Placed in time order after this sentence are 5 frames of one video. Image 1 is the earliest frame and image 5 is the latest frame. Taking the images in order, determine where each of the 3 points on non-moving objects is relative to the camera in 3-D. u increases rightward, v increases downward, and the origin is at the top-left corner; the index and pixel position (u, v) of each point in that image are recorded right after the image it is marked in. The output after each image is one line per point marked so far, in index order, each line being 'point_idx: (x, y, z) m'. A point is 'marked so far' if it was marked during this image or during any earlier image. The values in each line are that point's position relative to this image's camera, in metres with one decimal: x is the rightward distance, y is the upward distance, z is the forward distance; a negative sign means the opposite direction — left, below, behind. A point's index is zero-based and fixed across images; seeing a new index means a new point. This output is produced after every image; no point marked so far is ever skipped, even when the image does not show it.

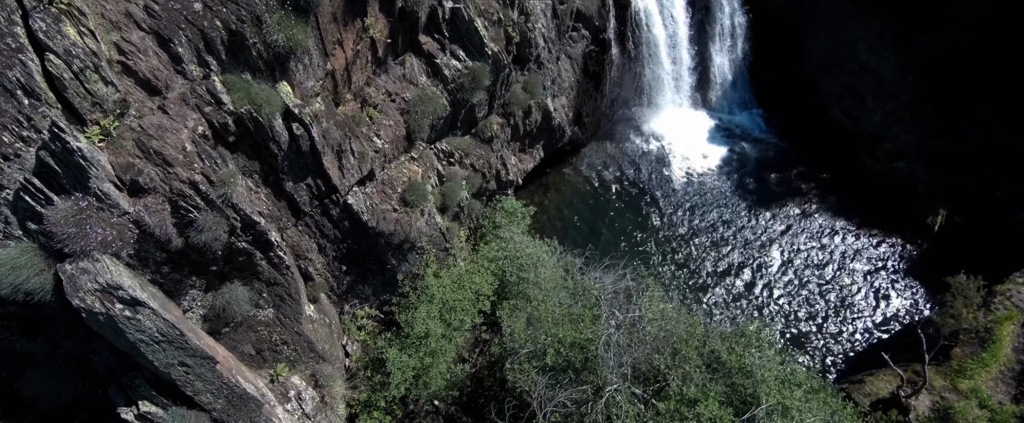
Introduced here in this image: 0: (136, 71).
0: (-5.9, +2.1, +8.0) m
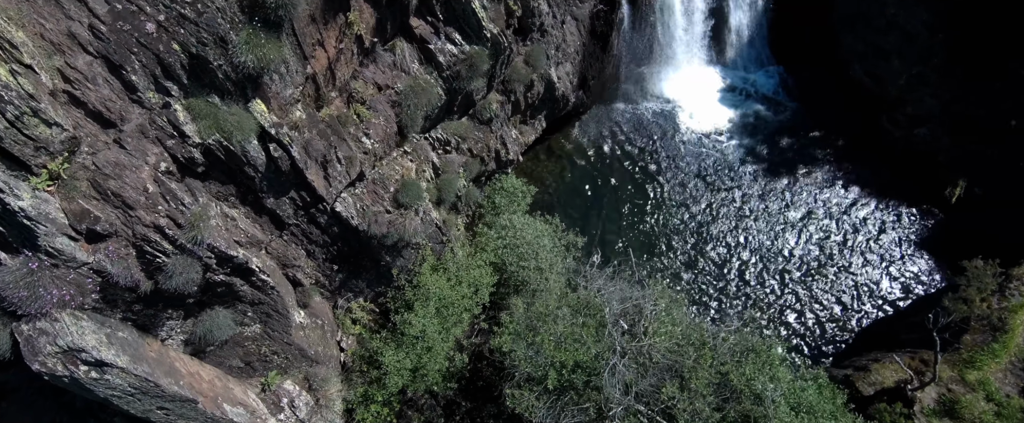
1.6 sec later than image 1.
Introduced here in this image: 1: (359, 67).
0: (-5.9, +1.4, +7.1) m
1: (-3.5, +3.3, +11.6) m
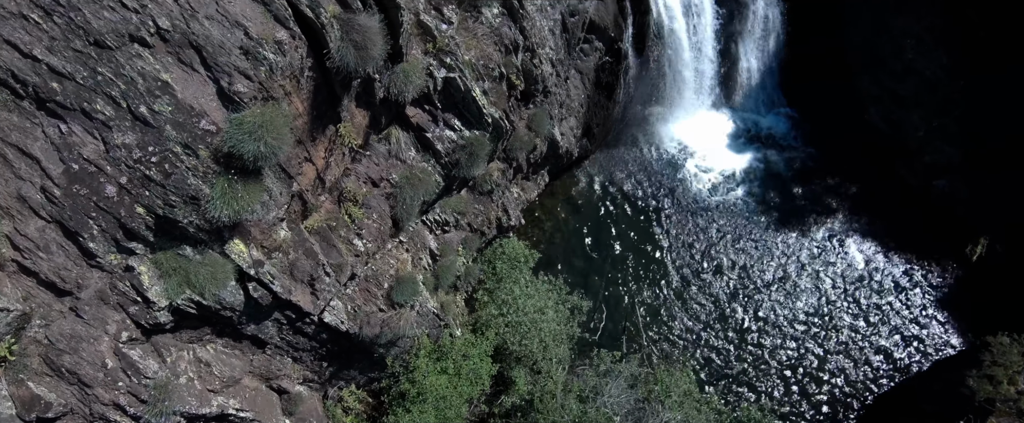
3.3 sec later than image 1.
0: (-5.9, -0.8, +6.4) m
1: (-3.4, +1.0, +10.9) m
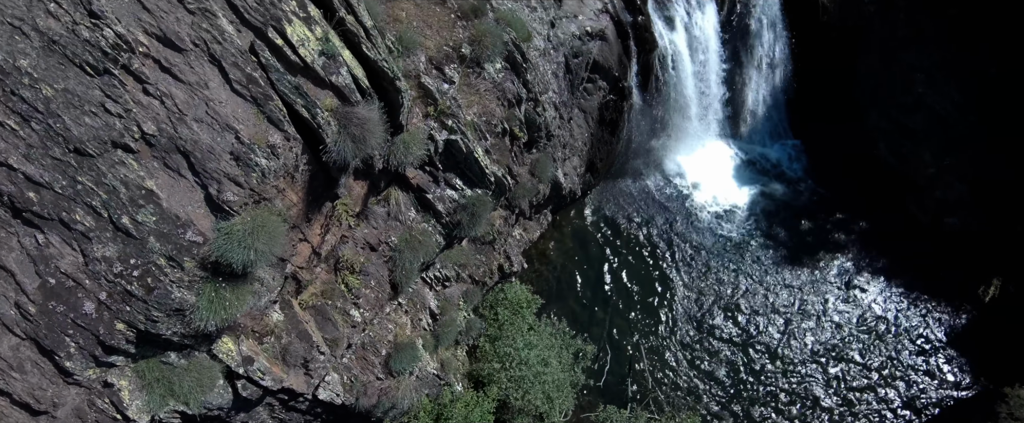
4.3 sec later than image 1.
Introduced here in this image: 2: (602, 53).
0: (-5.9, -2.1, +6.0) m
1: (-3.4, -0.4, +10.6) m
2: (+3.2, +5.6, +18.1) m
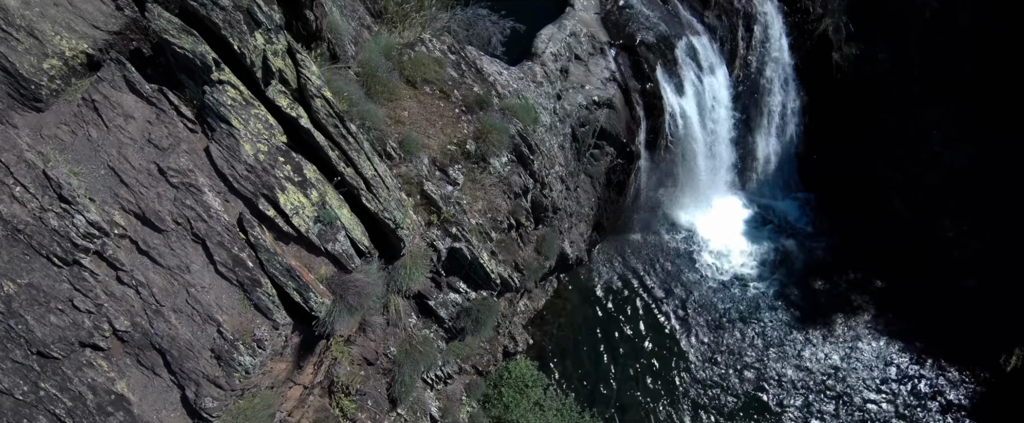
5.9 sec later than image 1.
0: (-5.8, -4.2, +5.3) m
1: (-3.2, -2.7, +9.9) m
2: (+3.4, +3.0, +17.6) m
